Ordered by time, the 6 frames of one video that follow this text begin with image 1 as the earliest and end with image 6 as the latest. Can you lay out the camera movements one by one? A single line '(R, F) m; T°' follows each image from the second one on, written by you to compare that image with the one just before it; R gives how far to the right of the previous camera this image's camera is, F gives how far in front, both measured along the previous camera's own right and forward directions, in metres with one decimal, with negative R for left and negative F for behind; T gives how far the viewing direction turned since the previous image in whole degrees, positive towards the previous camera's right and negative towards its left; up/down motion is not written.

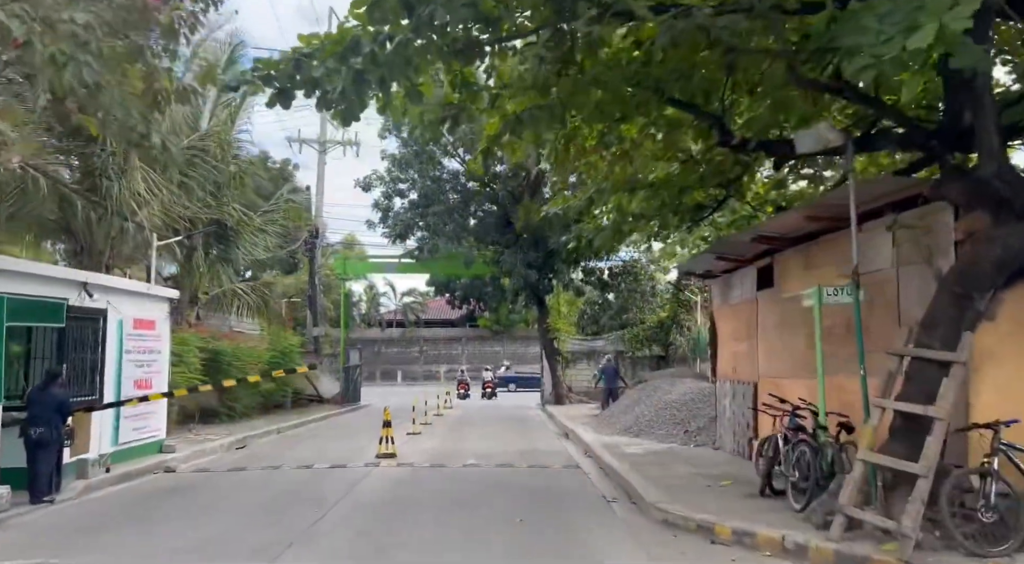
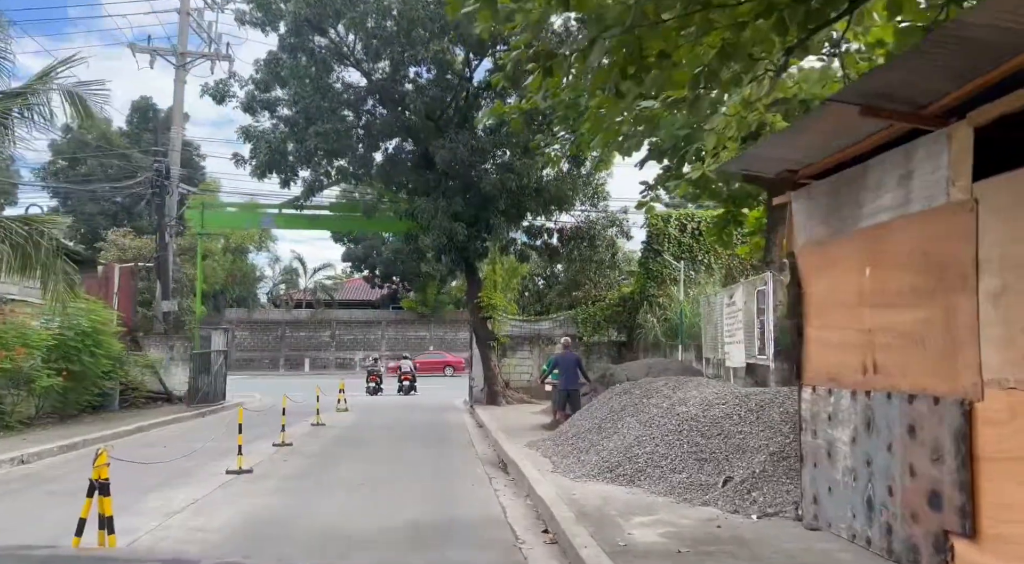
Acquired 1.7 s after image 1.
(+0.4, +7.1) m; +5°
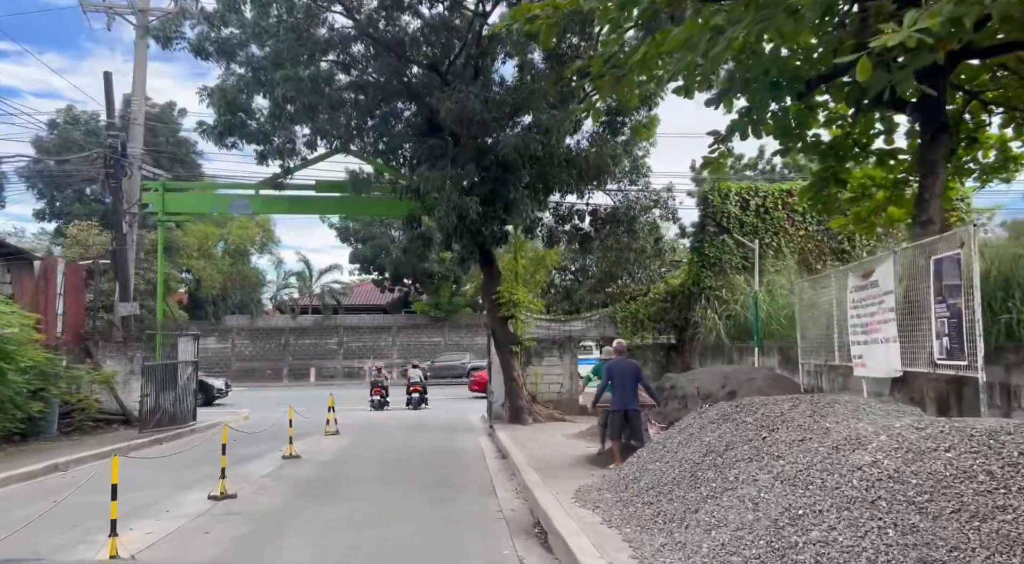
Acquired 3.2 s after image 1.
(-0.2, +4.0) m; -1°
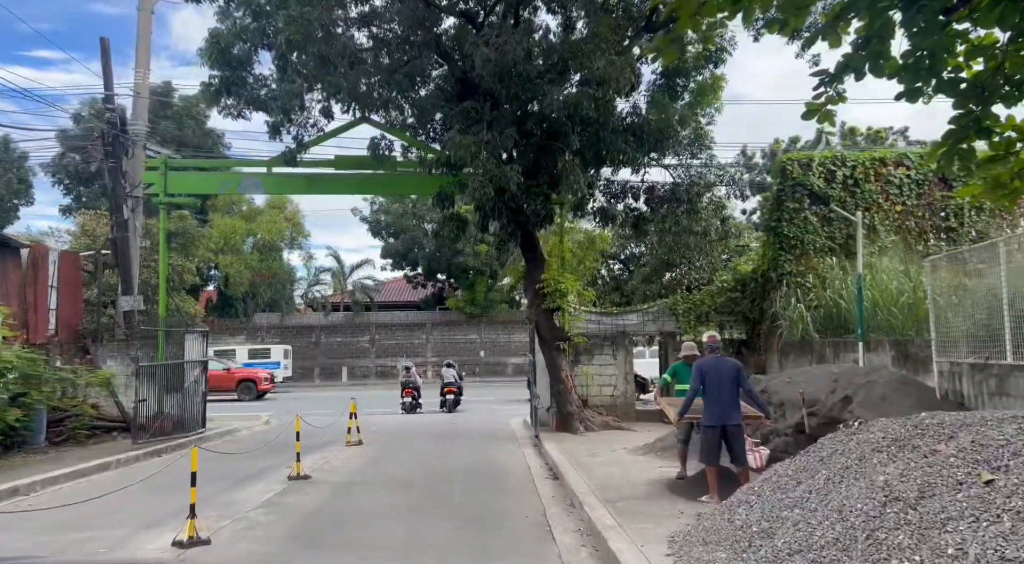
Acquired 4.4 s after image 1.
(-0.2, +2.4) m; -3°
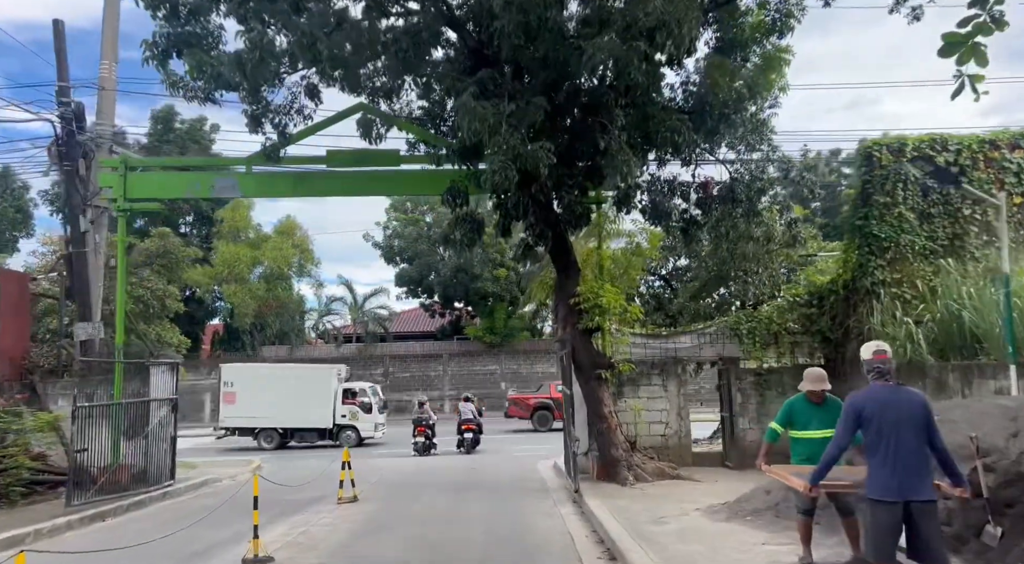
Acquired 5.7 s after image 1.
(-0.2, +2.9) m; -1°
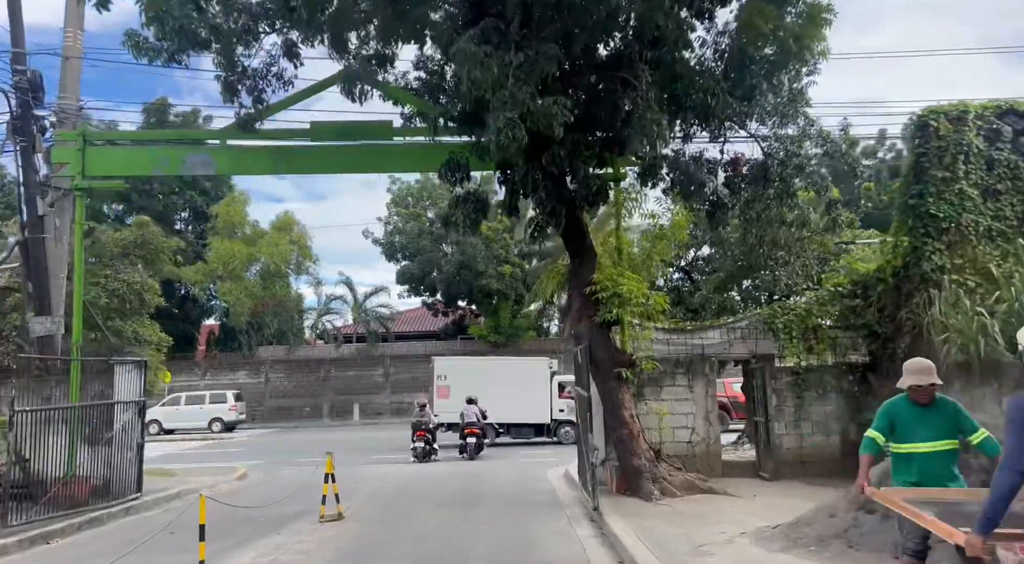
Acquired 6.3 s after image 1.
(0.0, +1.6) m; 0°
